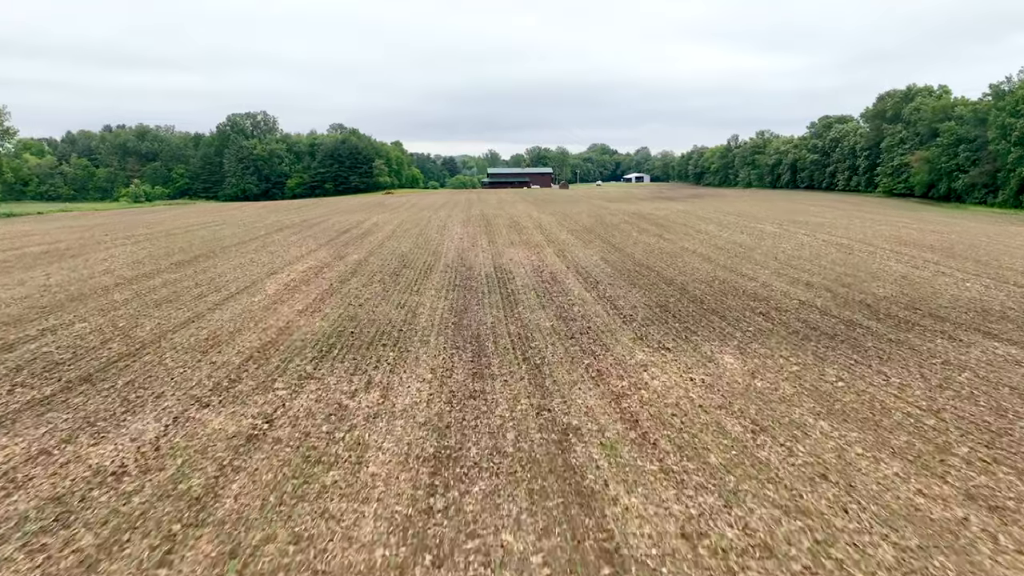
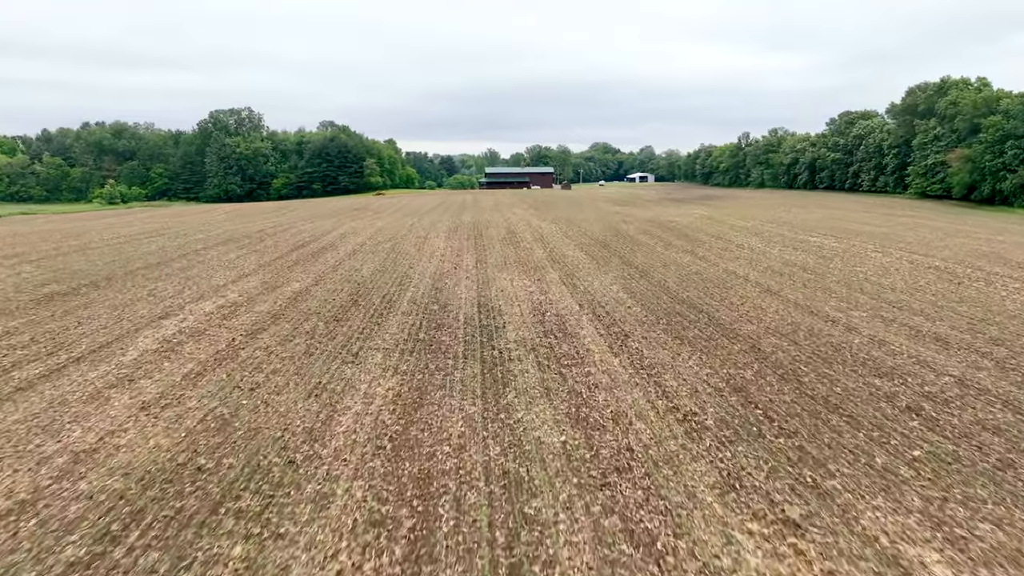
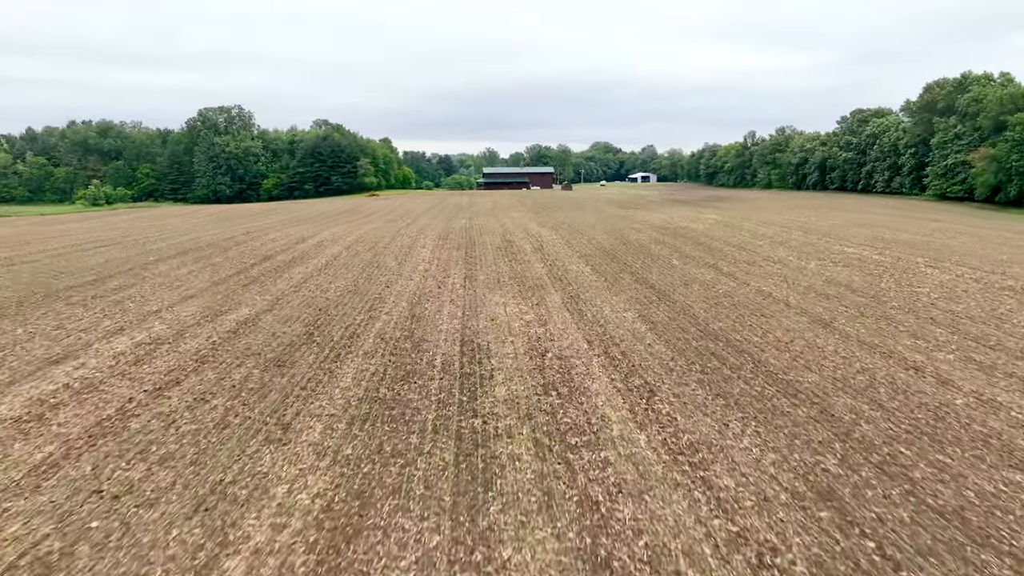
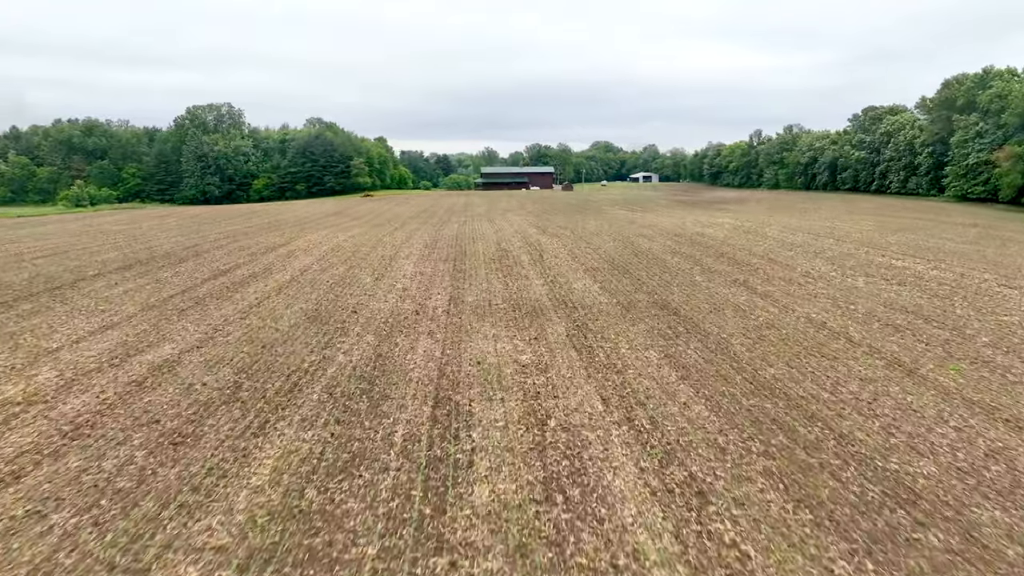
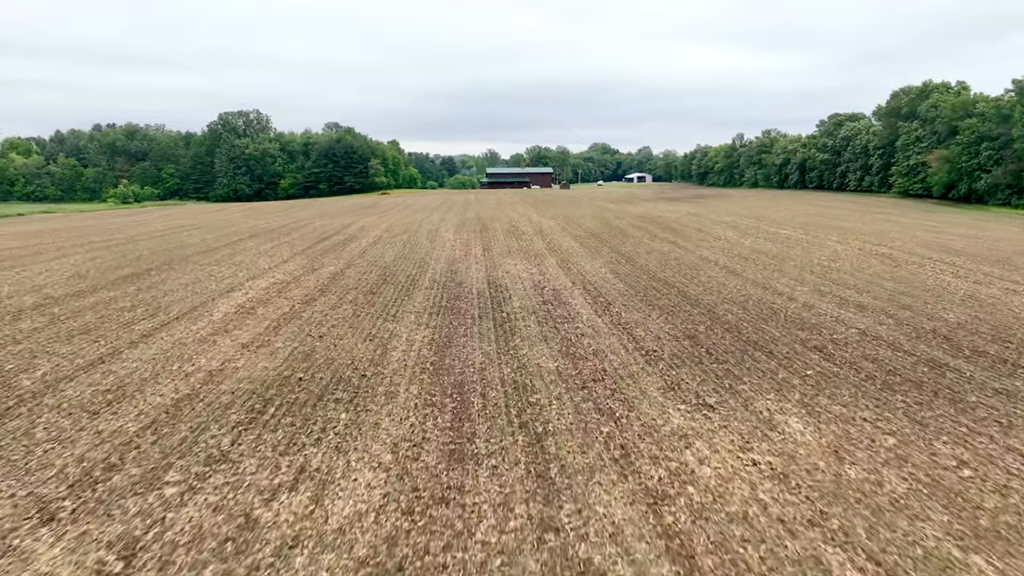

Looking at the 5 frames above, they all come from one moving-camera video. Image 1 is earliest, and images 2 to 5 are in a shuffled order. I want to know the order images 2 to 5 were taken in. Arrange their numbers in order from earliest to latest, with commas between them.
5, 2, 3, 4
